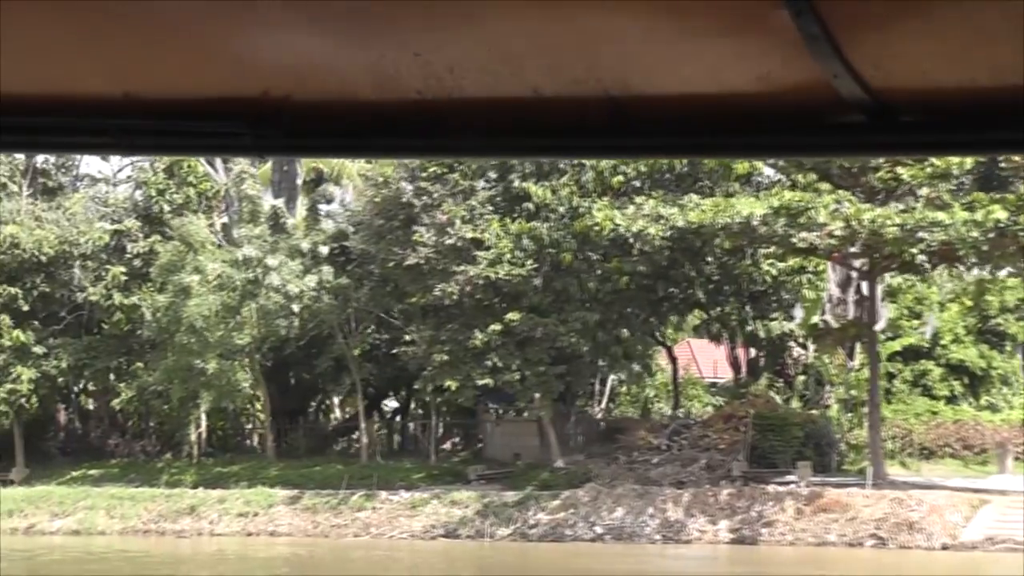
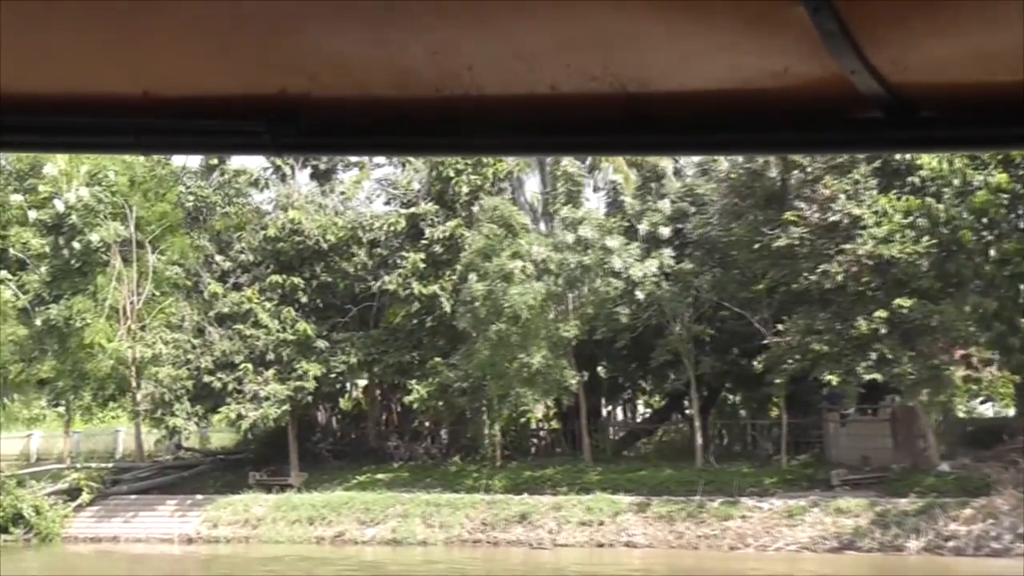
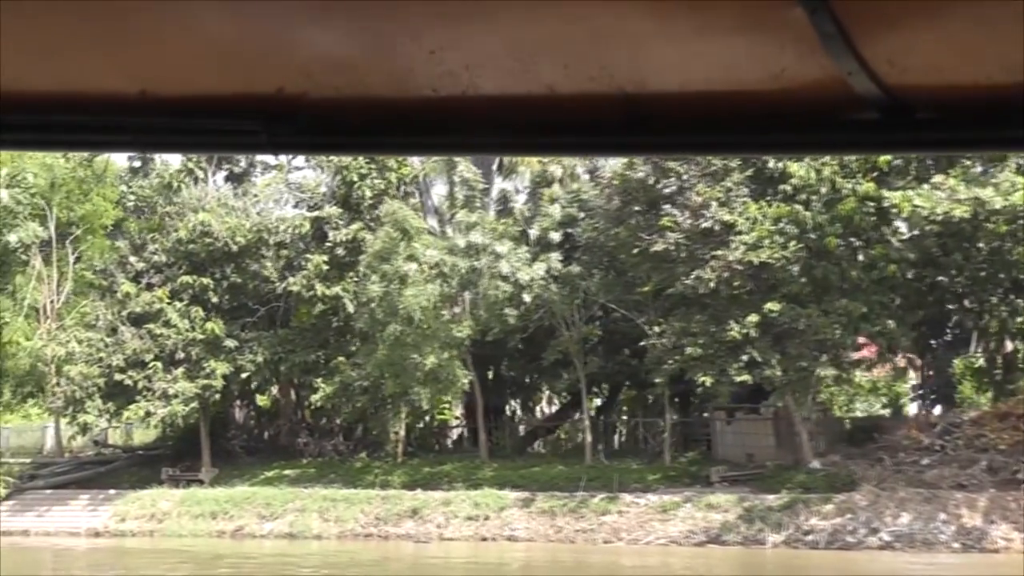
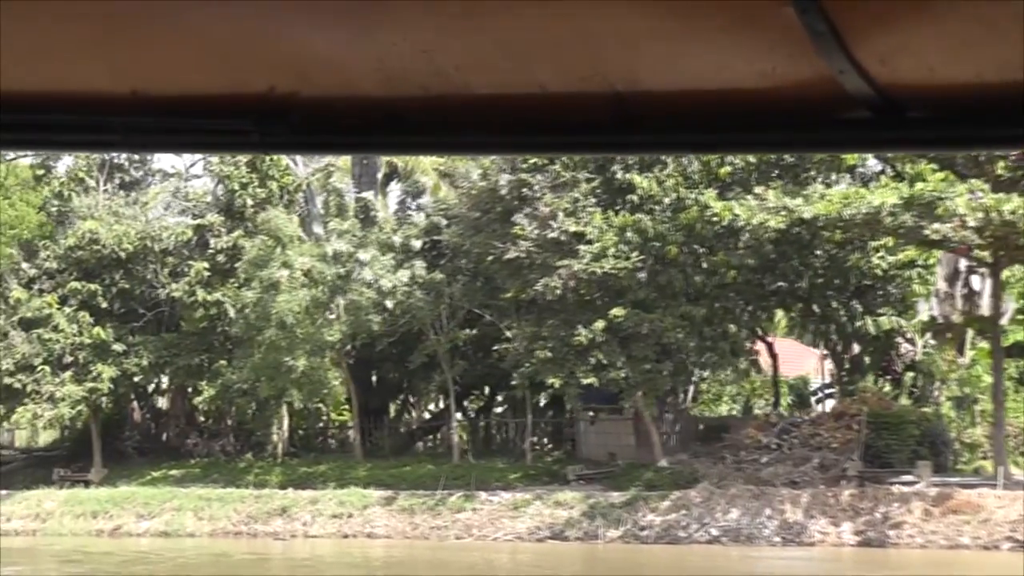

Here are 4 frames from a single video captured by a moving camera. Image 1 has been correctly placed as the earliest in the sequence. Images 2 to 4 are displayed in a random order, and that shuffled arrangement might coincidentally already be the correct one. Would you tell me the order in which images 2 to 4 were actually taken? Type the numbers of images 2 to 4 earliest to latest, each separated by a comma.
4, 3, 2
